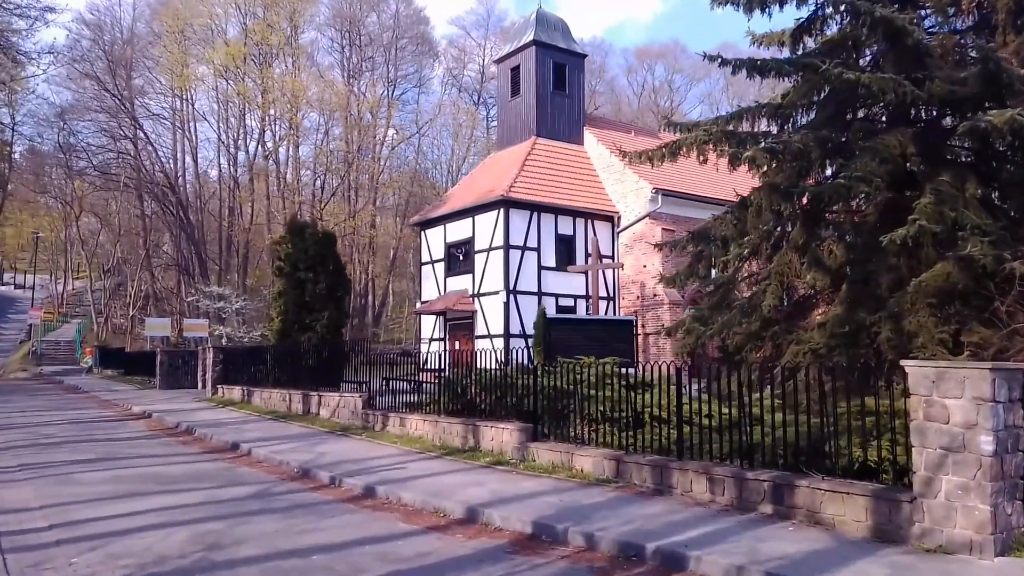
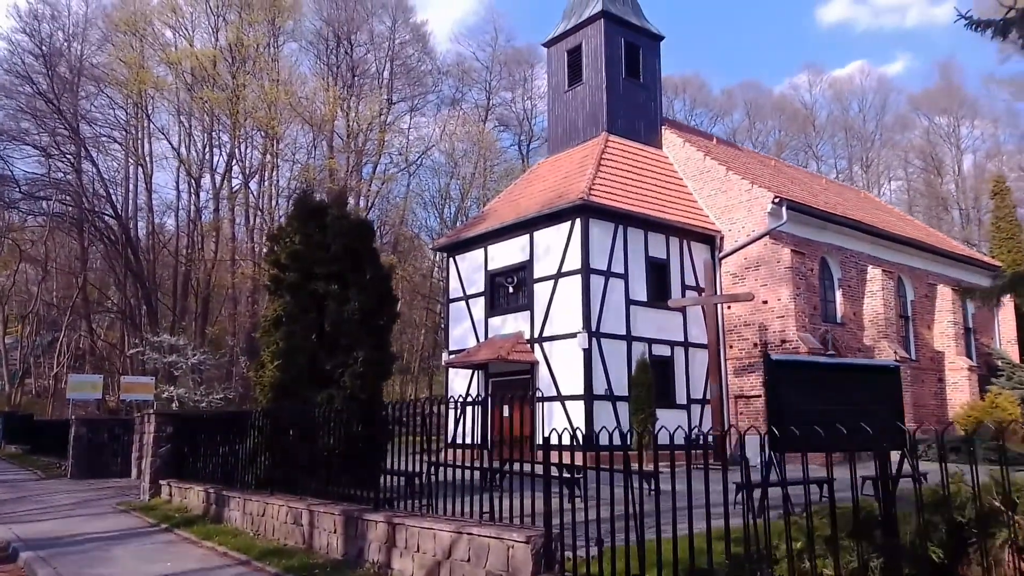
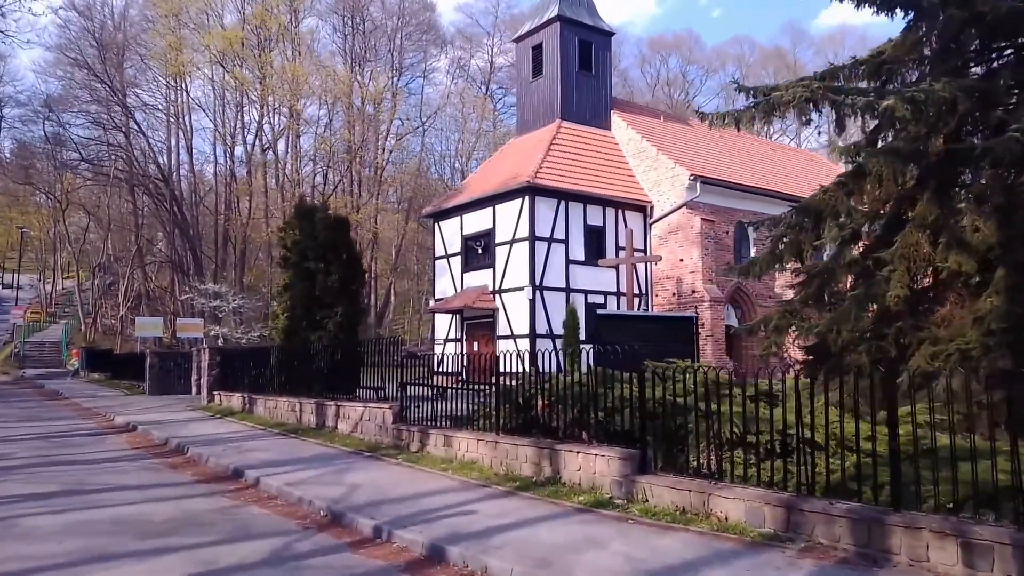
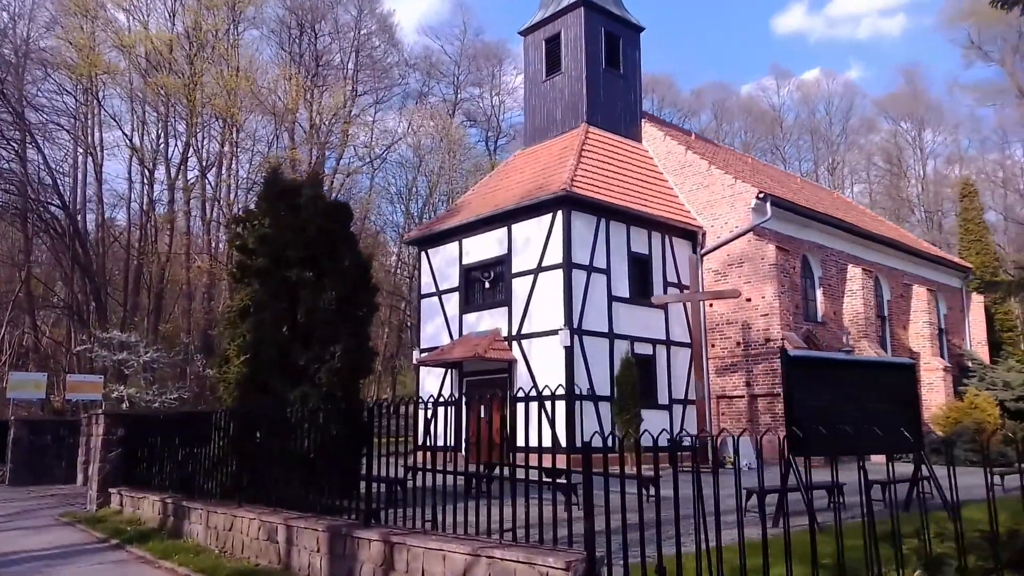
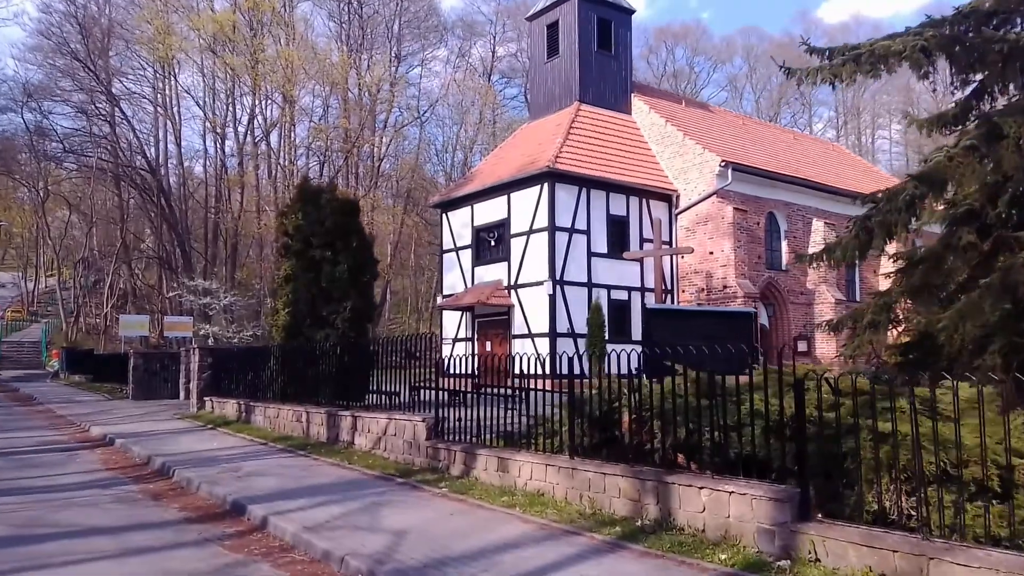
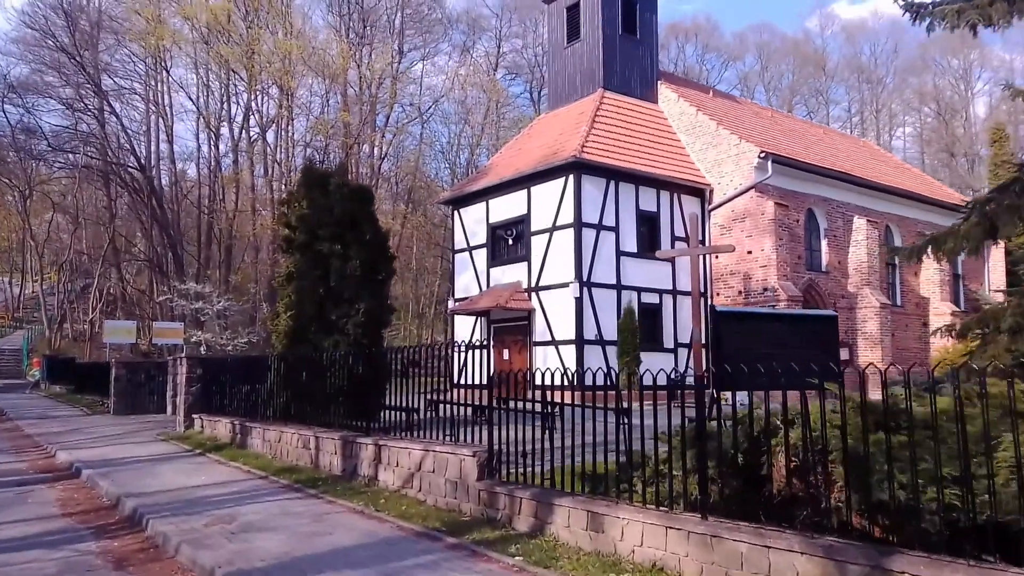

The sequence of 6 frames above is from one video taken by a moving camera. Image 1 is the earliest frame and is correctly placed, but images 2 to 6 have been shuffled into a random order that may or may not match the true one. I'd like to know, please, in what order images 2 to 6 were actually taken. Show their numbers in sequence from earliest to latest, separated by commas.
3, 5, 6, 2, 4
